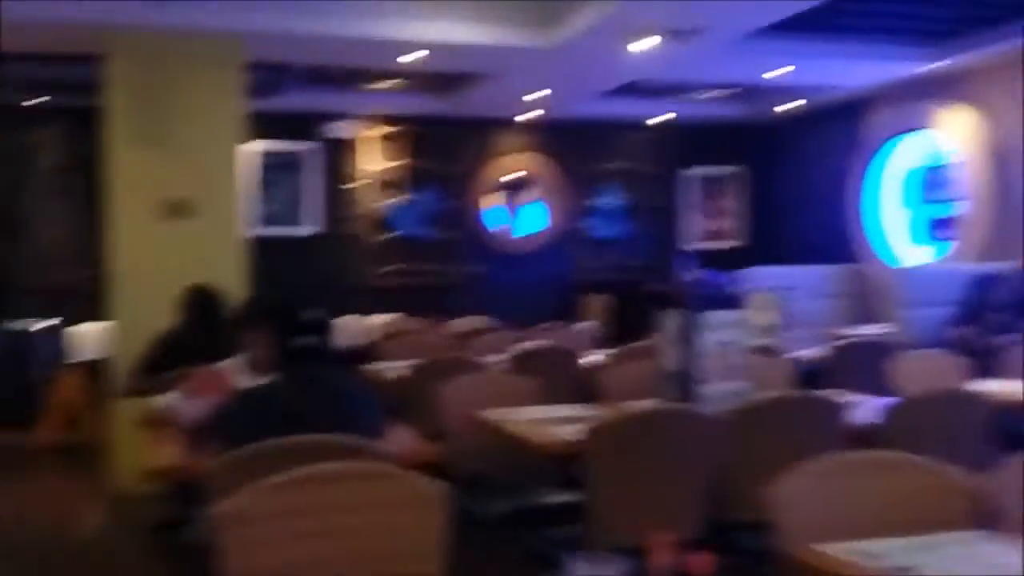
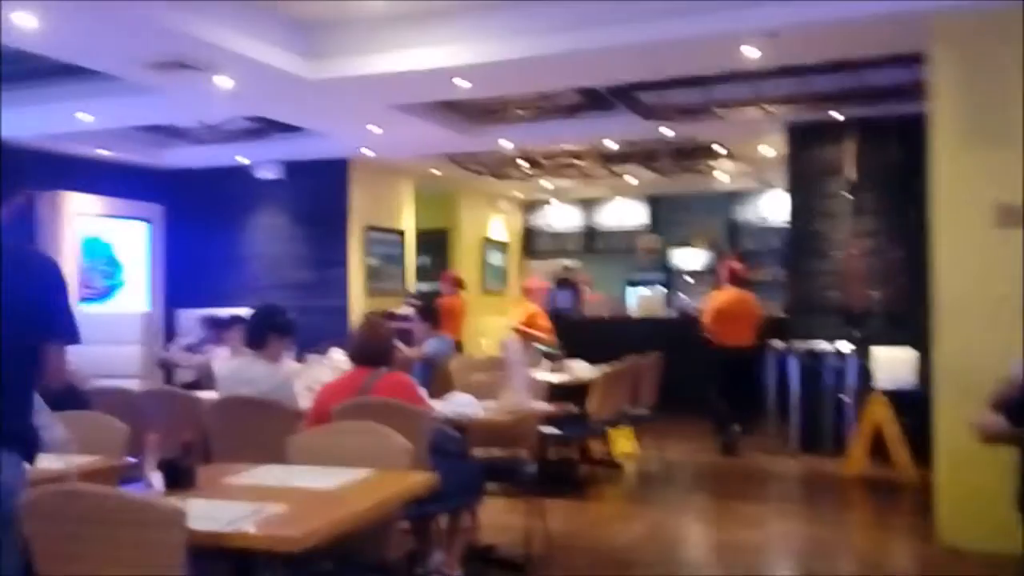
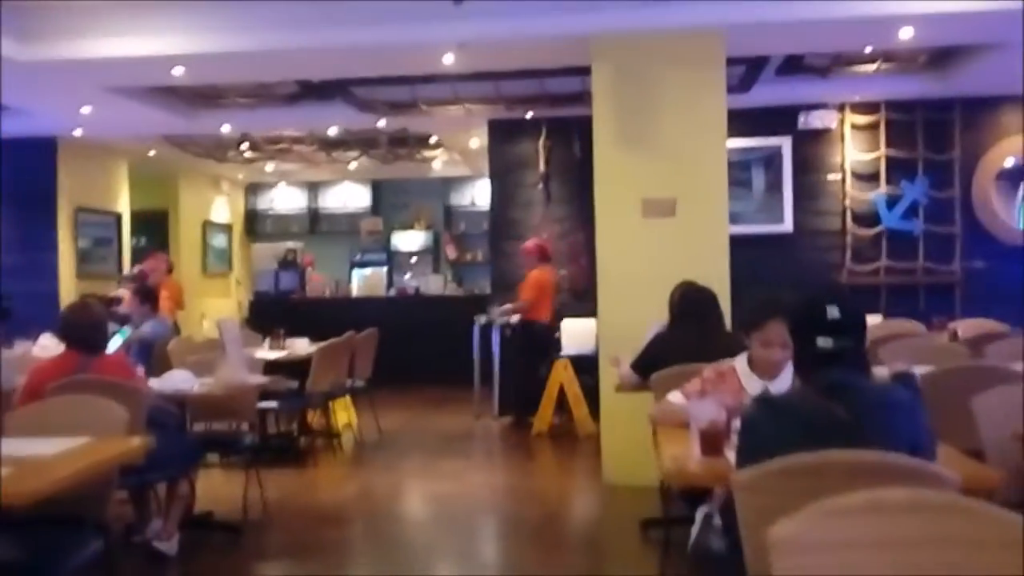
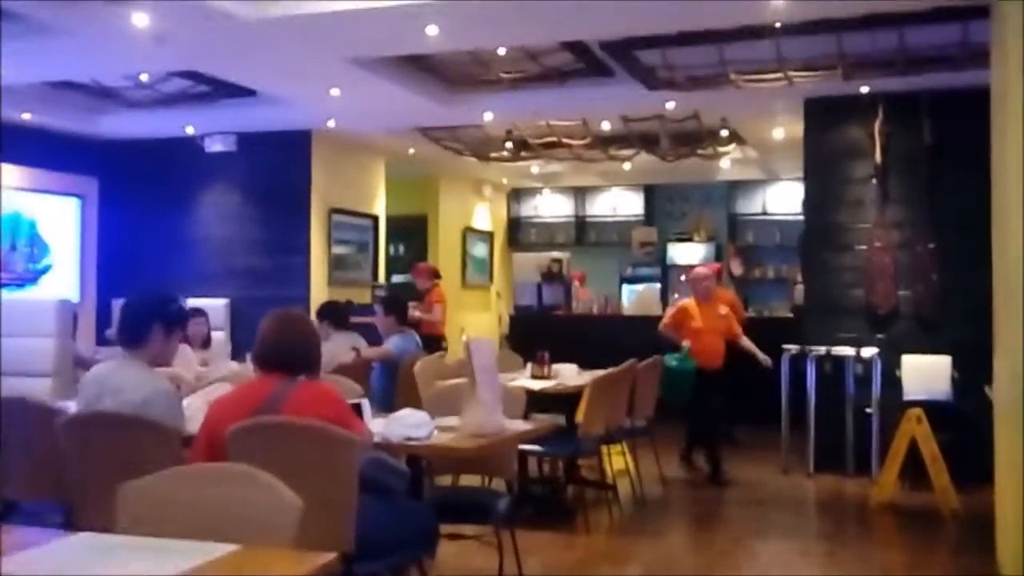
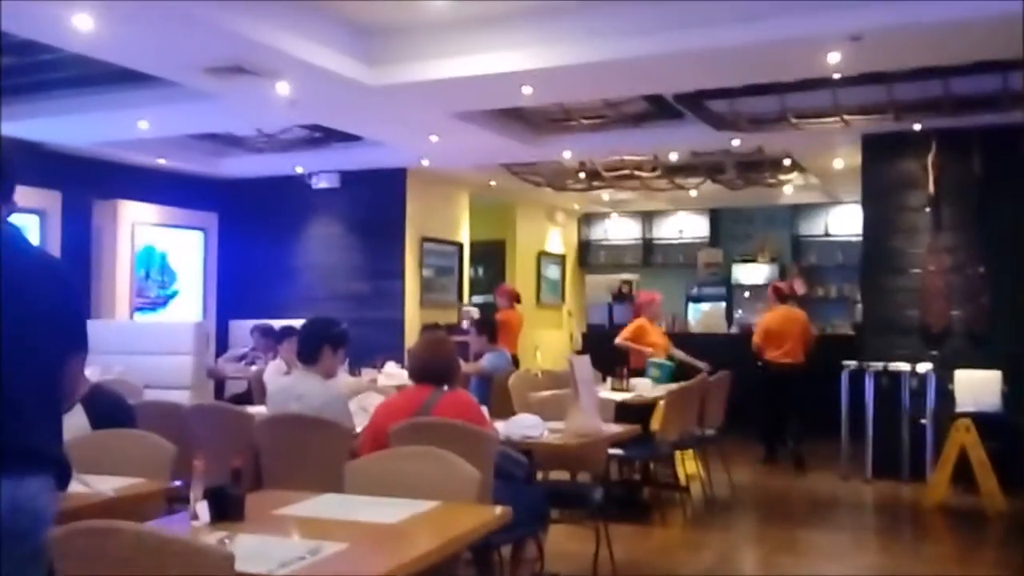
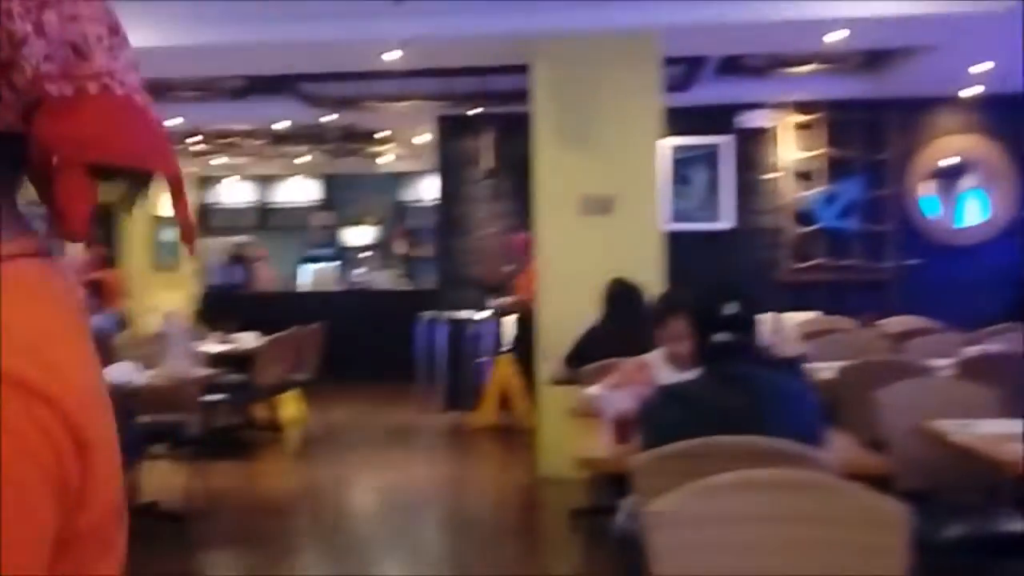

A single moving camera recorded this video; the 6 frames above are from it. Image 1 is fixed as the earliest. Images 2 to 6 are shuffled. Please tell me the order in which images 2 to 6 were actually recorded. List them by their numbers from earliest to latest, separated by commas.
6, 3, 2, 5, 4
